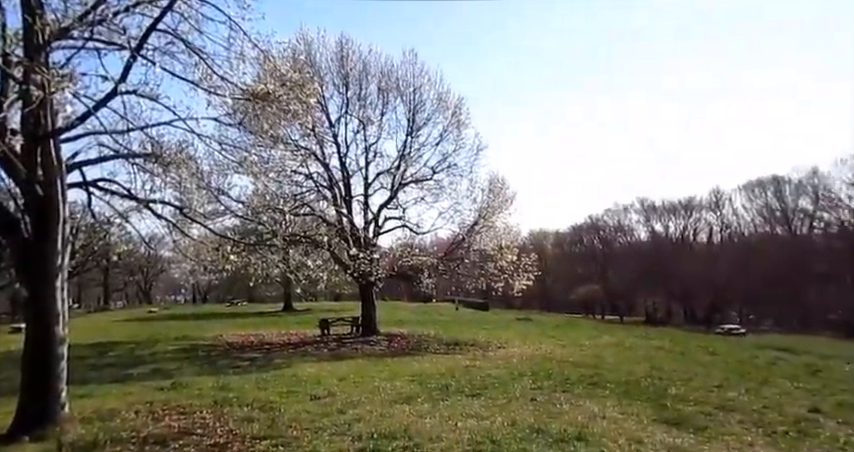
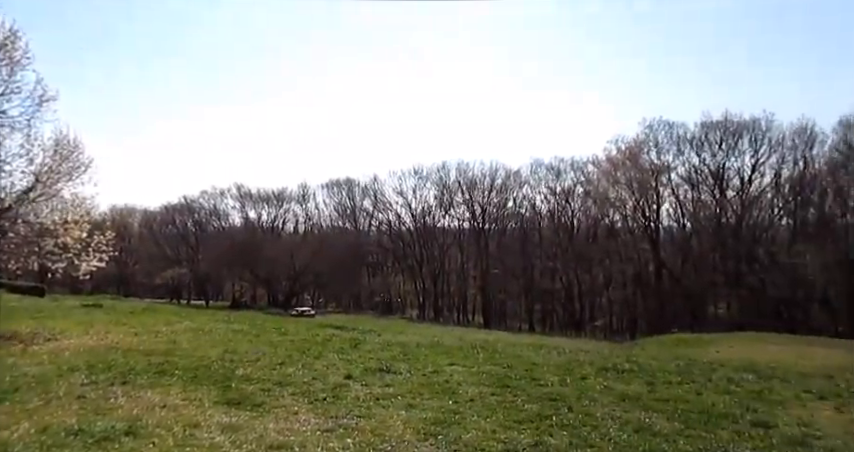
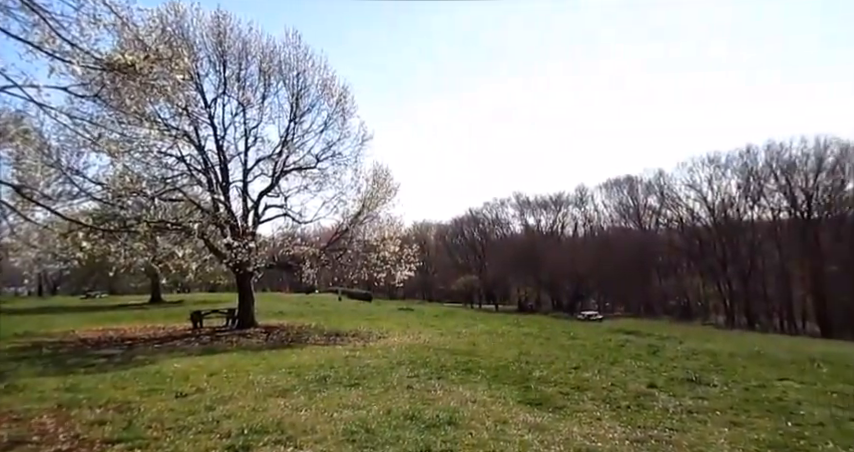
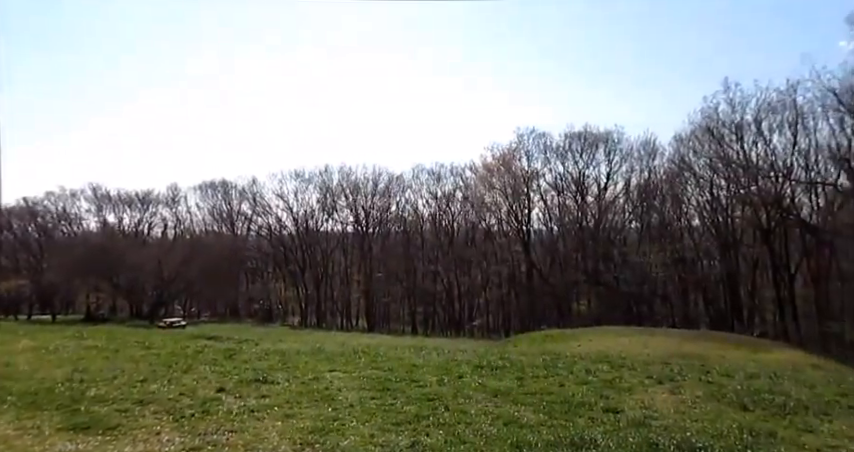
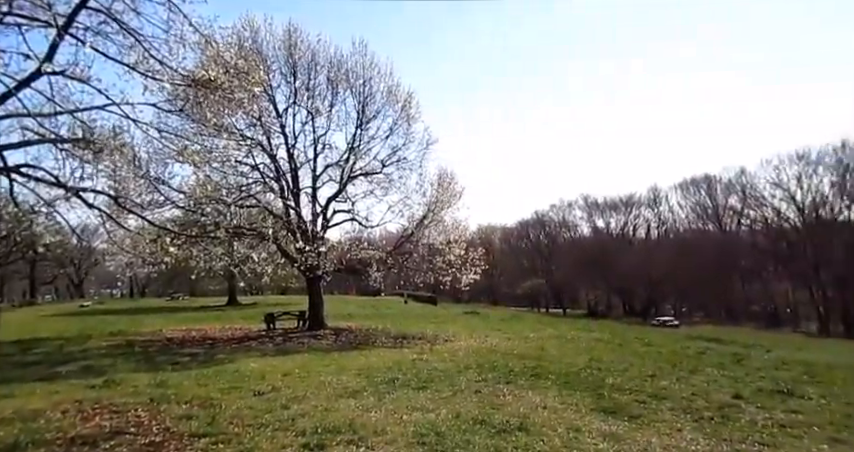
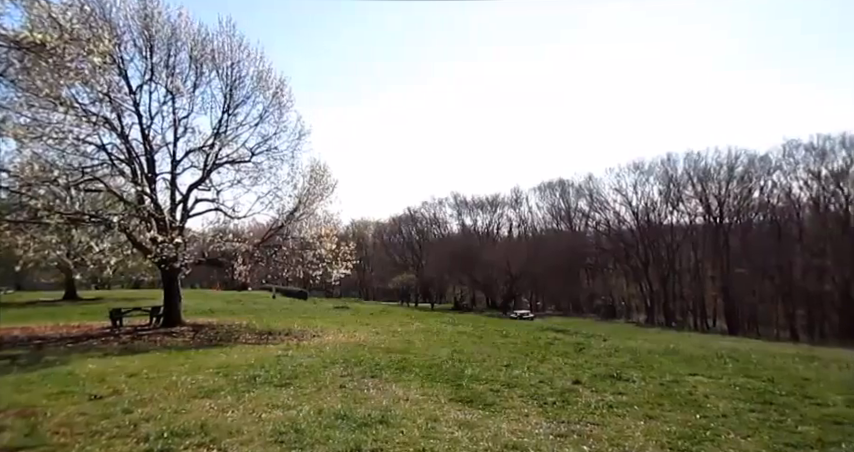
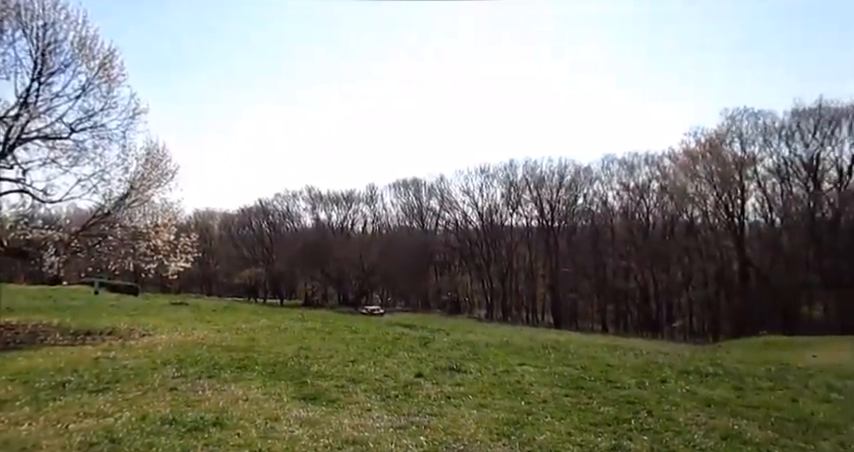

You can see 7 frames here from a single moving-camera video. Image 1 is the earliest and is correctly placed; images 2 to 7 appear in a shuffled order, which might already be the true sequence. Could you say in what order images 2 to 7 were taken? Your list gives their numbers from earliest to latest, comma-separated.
5, 3, 6, 7, 2, 4
